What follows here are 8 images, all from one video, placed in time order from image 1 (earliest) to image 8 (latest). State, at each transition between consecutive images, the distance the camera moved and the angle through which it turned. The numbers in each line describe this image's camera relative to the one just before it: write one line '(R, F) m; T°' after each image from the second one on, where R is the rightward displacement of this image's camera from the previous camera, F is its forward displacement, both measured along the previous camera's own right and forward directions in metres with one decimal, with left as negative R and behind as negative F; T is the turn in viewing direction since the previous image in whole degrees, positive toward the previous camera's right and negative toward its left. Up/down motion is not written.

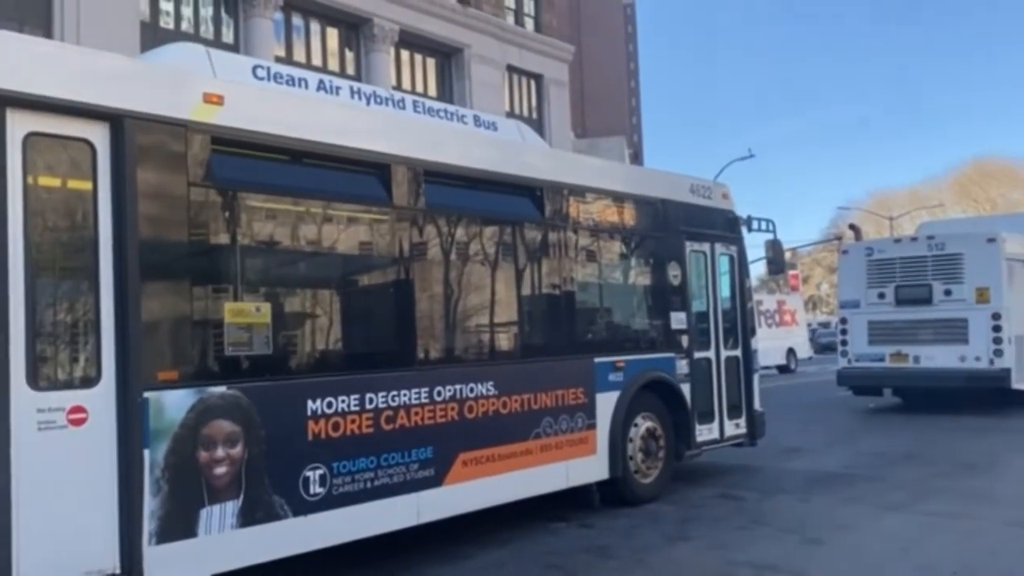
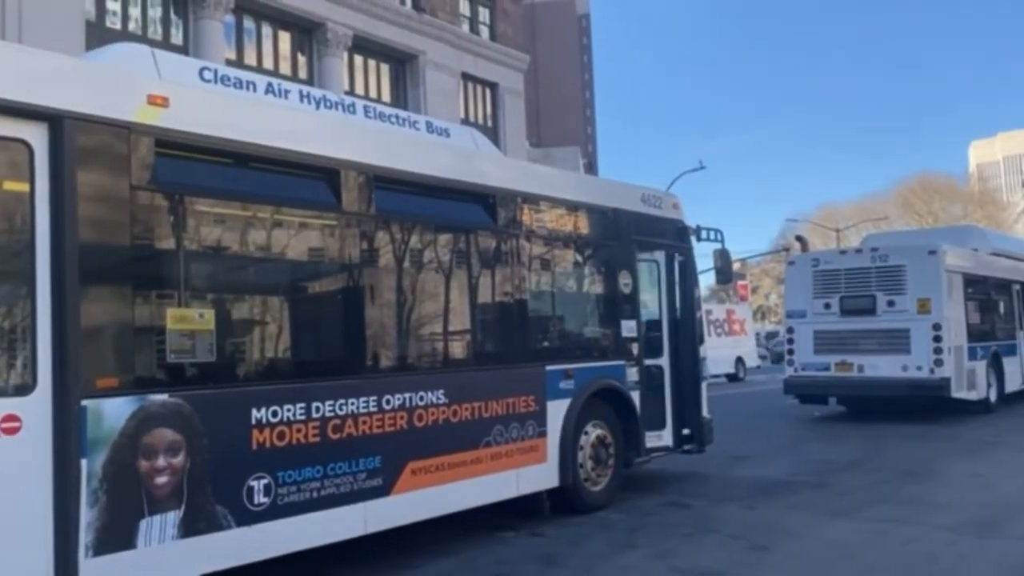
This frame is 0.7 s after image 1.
(0.0, 0.0) m; +3°
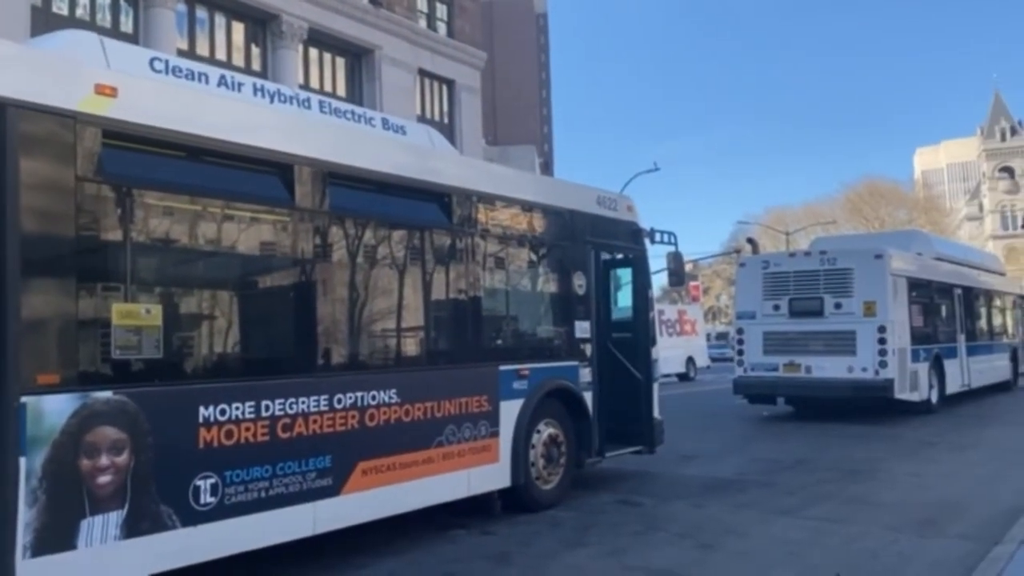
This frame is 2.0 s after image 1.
(0.0, 0.0) m; +3°
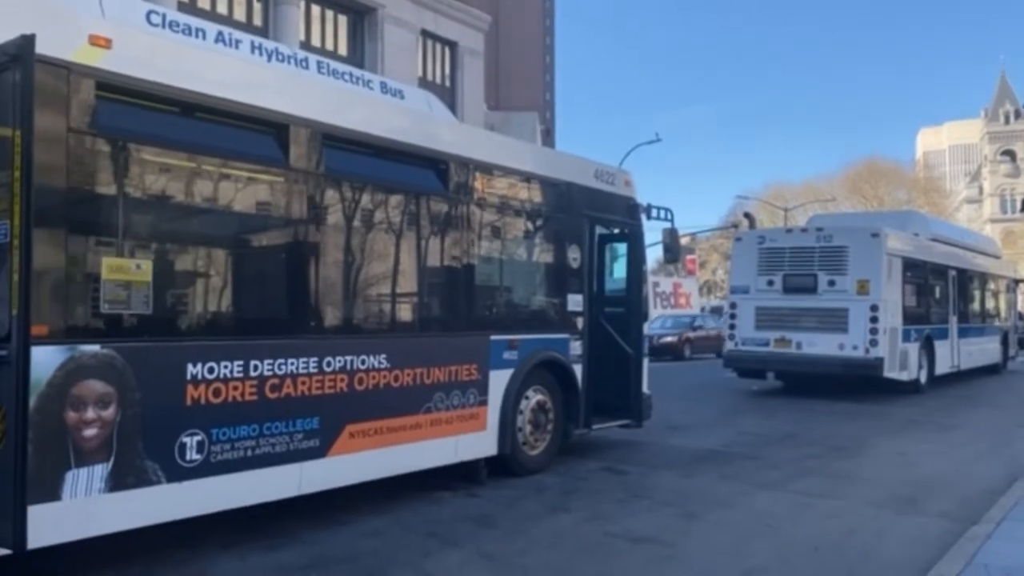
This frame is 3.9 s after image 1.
(0.0, 0.0) m; 0°
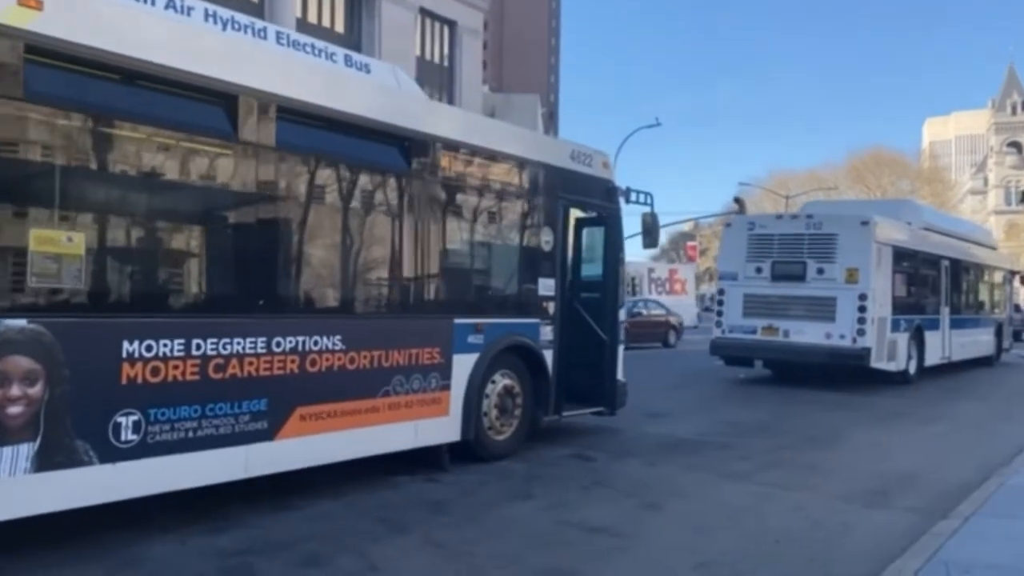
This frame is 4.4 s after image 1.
(+0.4, +0.2) m; 0°
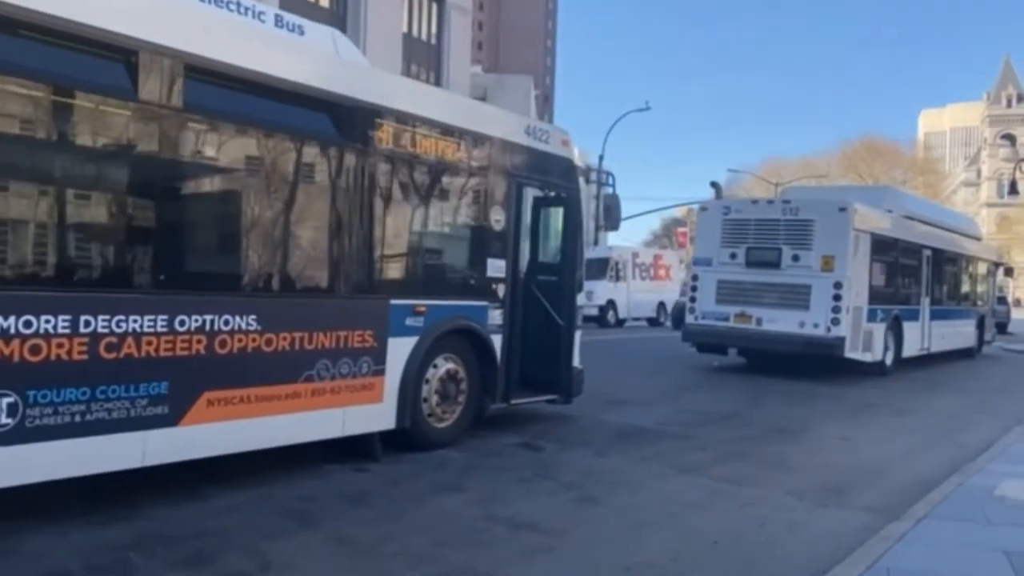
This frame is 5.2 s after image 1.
(+0.5, +0.5) m; 0°
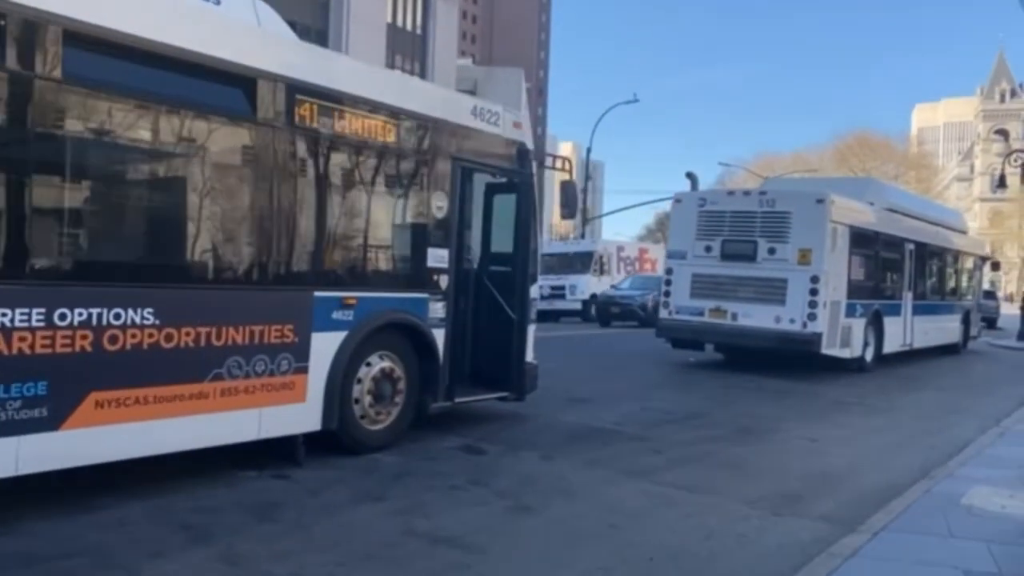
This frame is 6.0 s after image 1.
(+0.5, +0.6) m; 0°
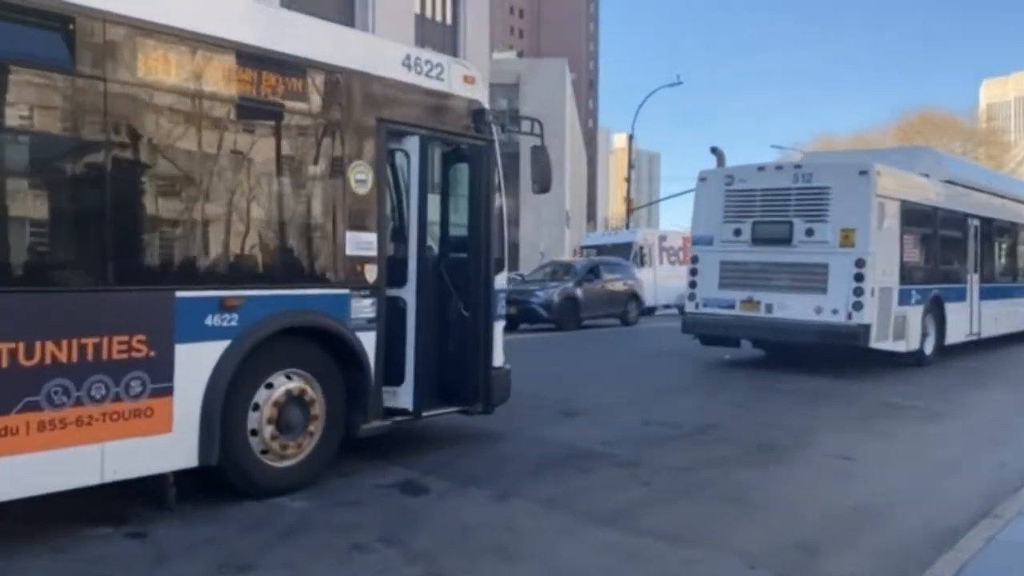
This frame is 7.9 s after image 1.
(+1.0, +1.8) m; -4°
